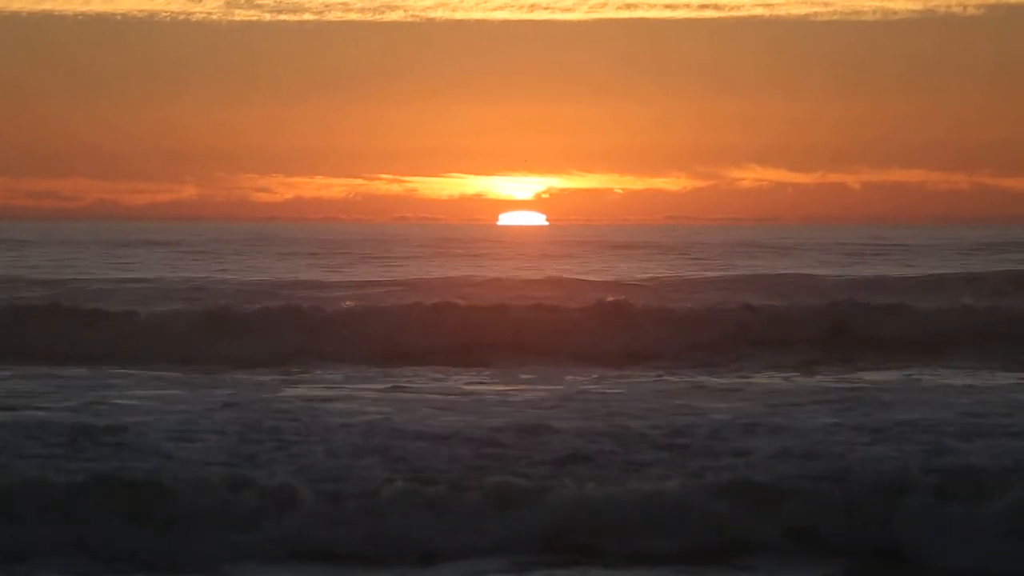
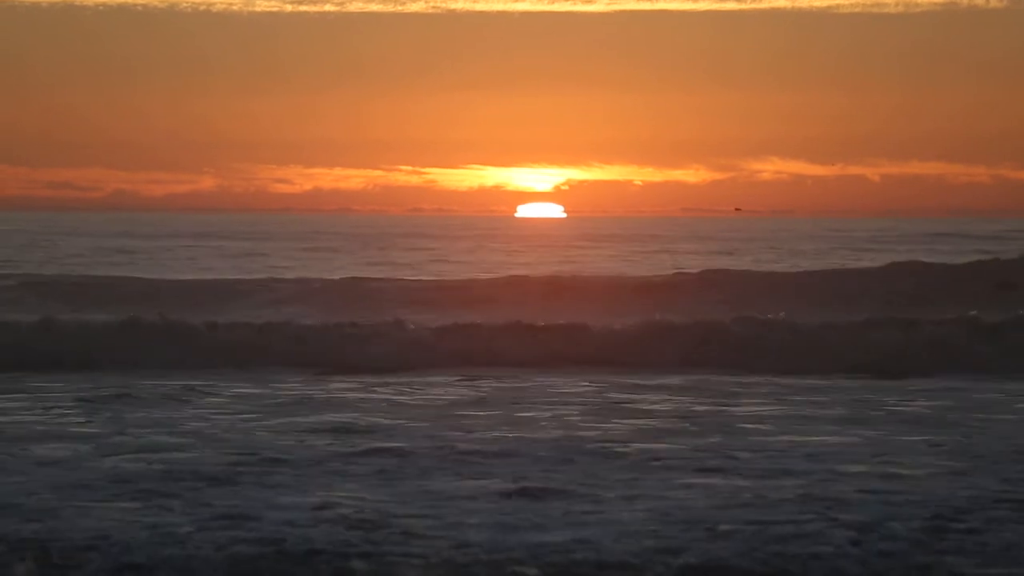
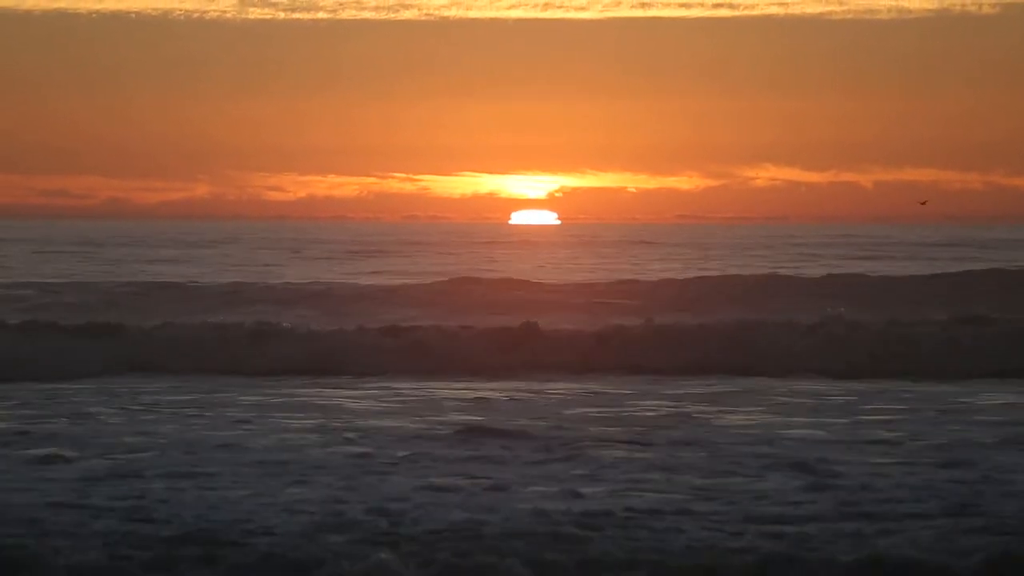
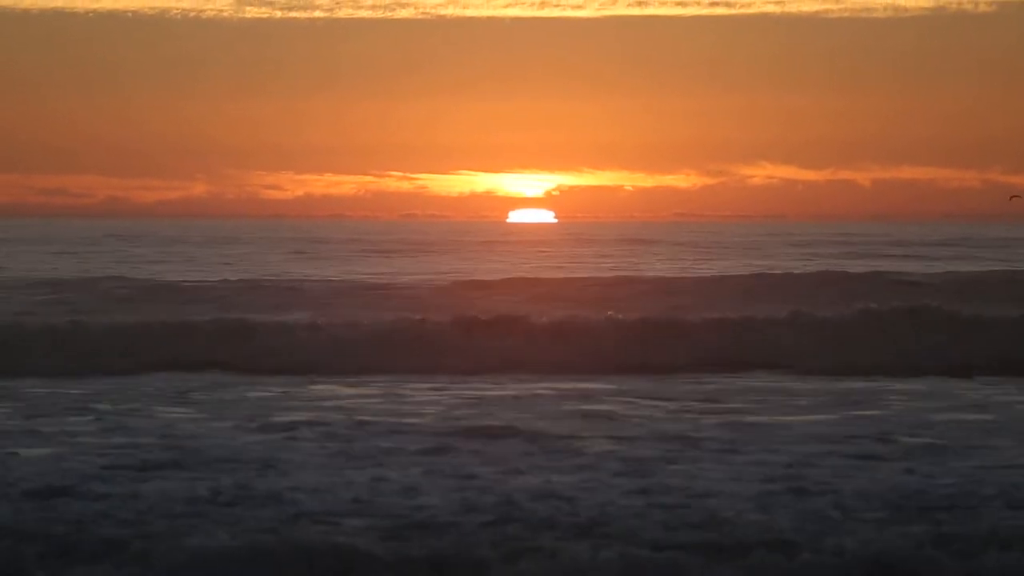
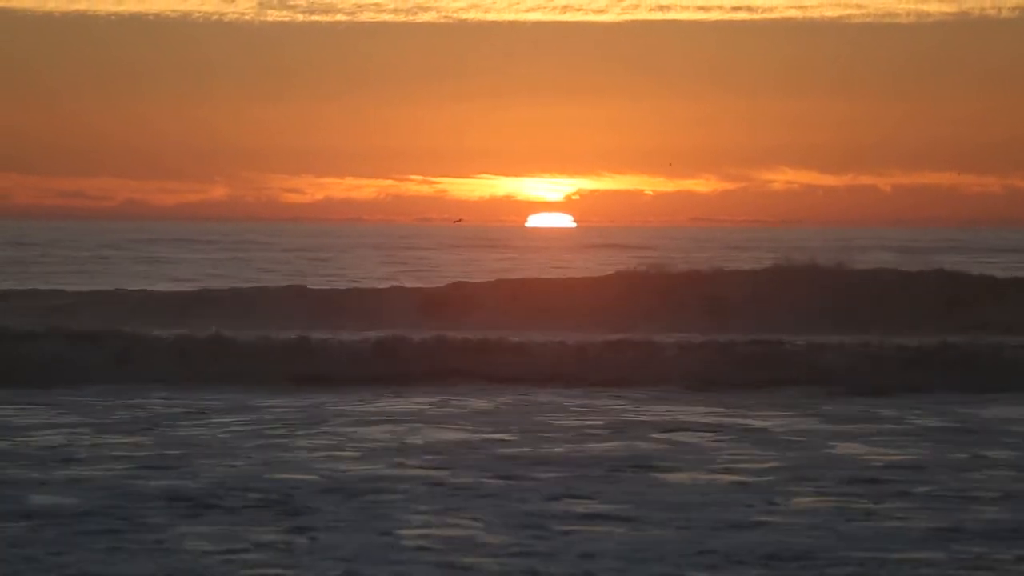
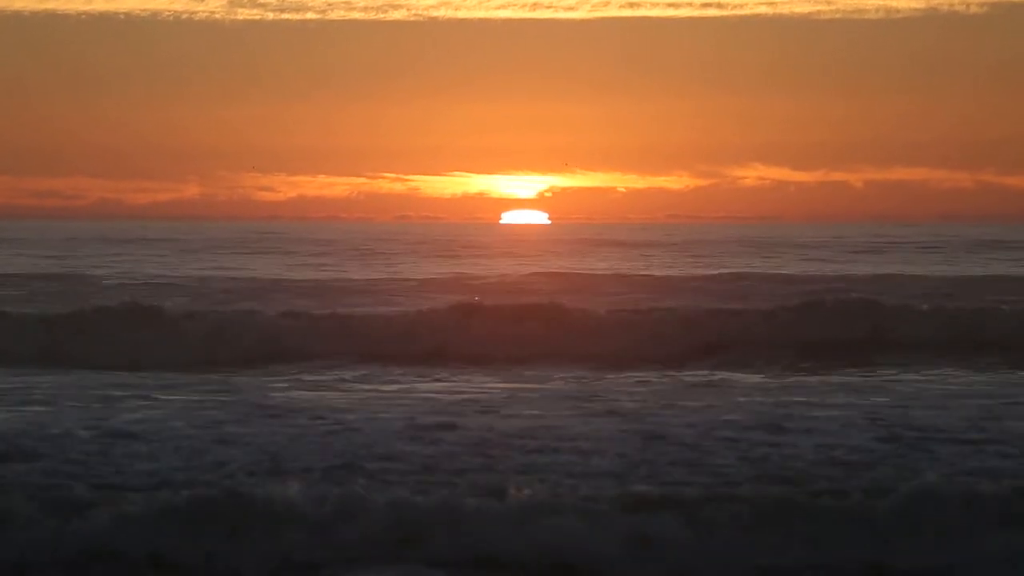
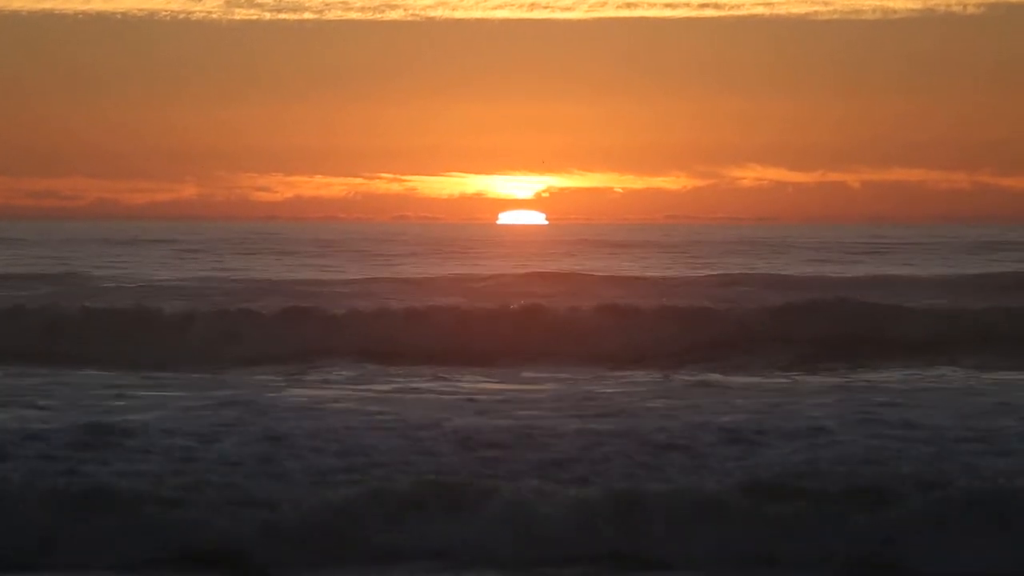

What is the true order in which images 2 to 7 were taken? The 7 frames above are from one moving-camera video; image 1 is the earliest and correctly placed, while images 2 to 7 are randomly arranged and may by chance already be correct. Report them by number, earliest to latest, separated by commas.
7, 6, 4, 3, 2, 5
